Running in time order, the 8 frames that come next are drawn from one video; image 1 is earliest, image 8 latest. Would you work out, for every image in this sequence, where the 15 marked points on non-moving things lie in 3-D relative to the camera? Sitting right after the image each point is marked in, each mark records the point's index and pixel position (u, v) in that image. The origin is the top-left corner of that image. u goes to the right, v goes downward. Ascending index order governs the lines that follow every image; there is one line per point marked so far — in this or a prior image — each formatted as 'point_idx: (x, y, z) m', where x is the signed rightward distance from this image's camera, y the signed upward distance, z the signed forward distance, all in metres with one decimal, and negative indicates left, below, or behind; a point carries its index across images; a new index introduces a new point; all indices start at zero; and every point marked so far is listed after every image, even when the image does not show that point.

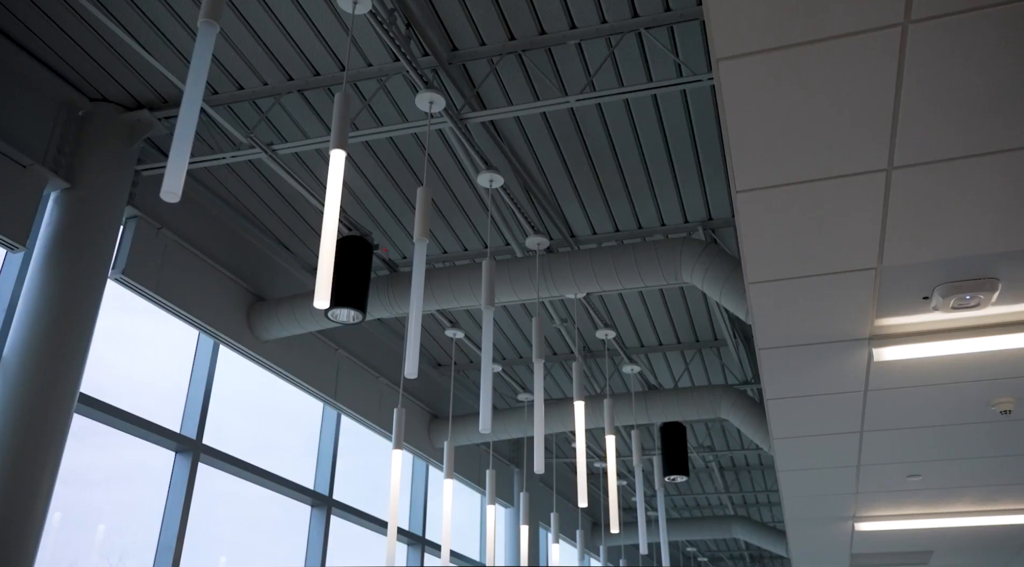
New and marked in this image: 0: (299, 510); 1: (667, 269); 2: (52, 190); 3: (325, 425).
0: (-1.9, -2.0, +8.1) m
1: (+1.1, +0.1, +6.2) m
2: (-2.9, +0.6, +5.7) m
3: (-1.7, -1.3, +8.5) m
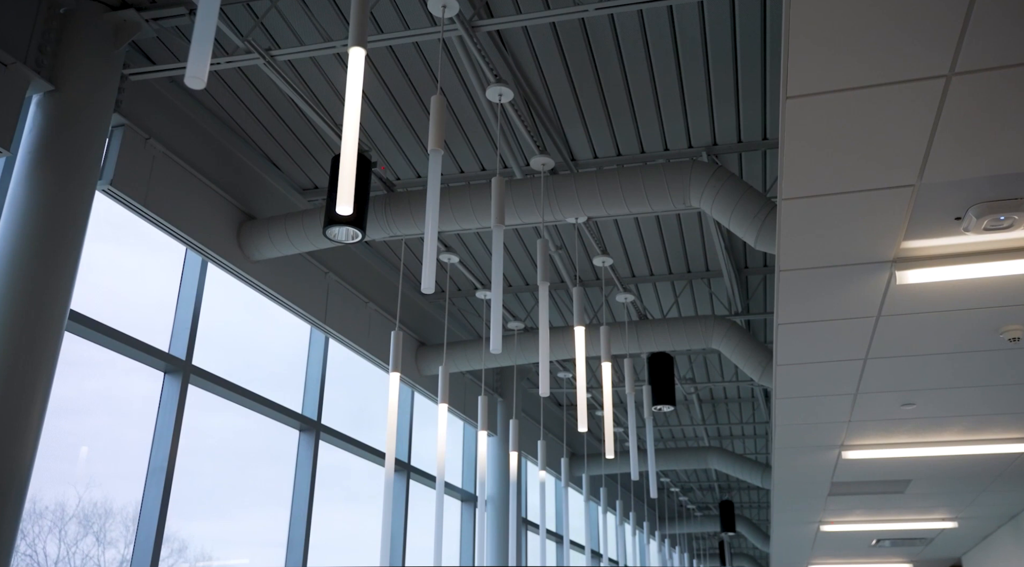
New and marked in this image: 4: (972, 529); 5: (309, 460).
0: (-2.0, -1.3, +8.0) m
1: (+1.1, +0.6, +6.1) m
2: (-2.8, +1.1, +5.4) m
3: (-1.8, -0.6, +8.3) m
4: (+5.7, -3.0, +11.4) m
5: (-1.8, -1.5, +8.0) m
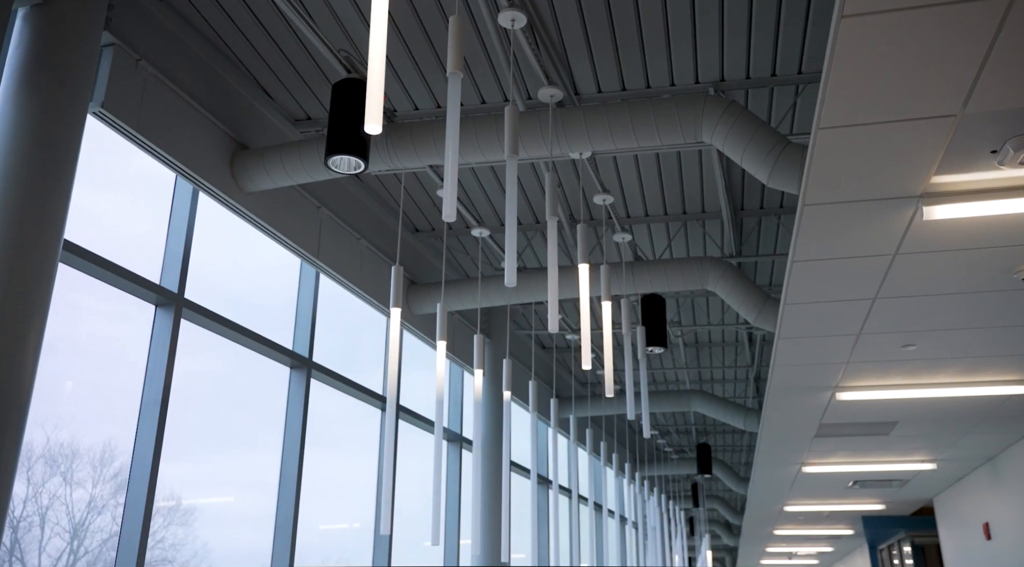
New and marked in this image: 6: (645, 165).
0: (-2.0, -0.8, +7.9) m
1: (+1.1, +1.0, +6.0) m
2: (-2.7, +1.5, +5.1) m
3: (-1.9, 0.0, +8.2) m
4: (+5.6, -2.4, +11.6) m
5: (-1.8, -1.0, +7.9) m
6: (+1.1, +1.0, +7.8) m
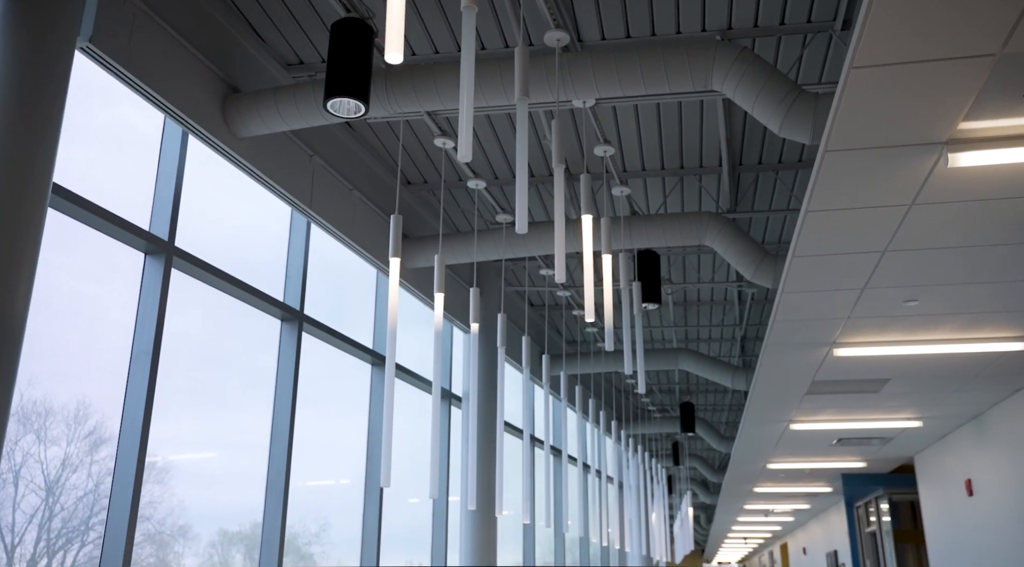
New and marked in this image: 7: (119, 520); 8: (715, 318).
0: (-2.0, -0.3, +7.7) m
1: (+1.2, +1.3, +5.8) m
2: (-2.7, +1.8, +4.8) m
3: (-1.9, +0.4, +8.0) m
4: (+5.4, -1.9, +11.7) m
5: (-1.9, -0.6, +7.8) m
6: (+1.1, +1.4, +7.7) m
7: (-2.5, -1.5, +5.8) m
8: (+2.9, -0.5, +13.2) m
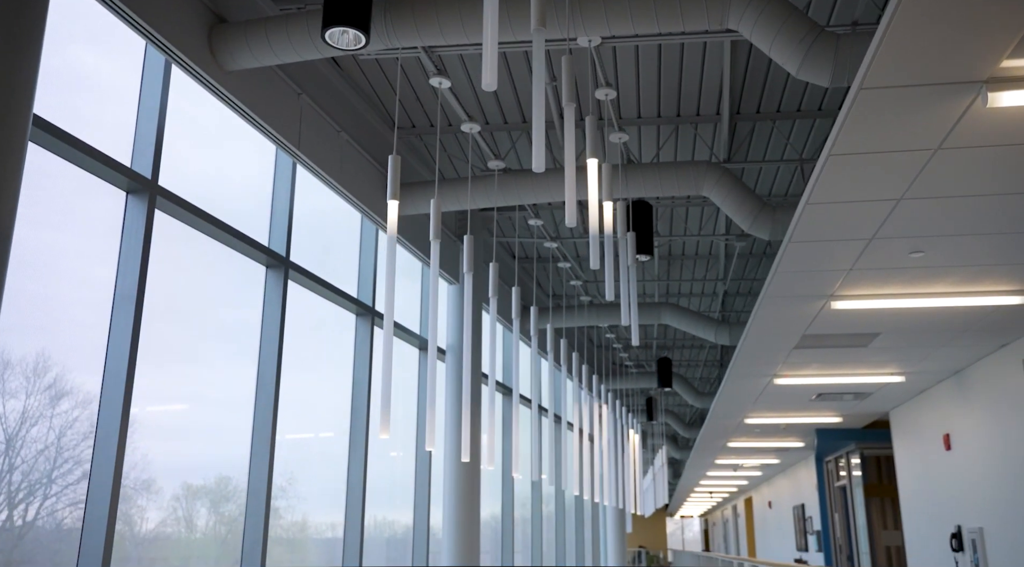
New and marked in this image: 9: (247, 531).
0: (-2.1, +0.1, +7.4) m
1: (+1.2, +1.7, +5.6) m
2: (-2.6, +2.2, +4.4) m
3: (-1.9, +0.9, +7.6) m
4: (+5.2, -1.3, +11.8) m
5: (-1.9, -0.1, +7.5) m
6: (+1.1, +1.8, +7.4) m
7: (-2.5, -1.1, +5.5) m
8: (+2.7, +0.2, +13.1) m
9: (-2.0, -1.9, +7.1) m
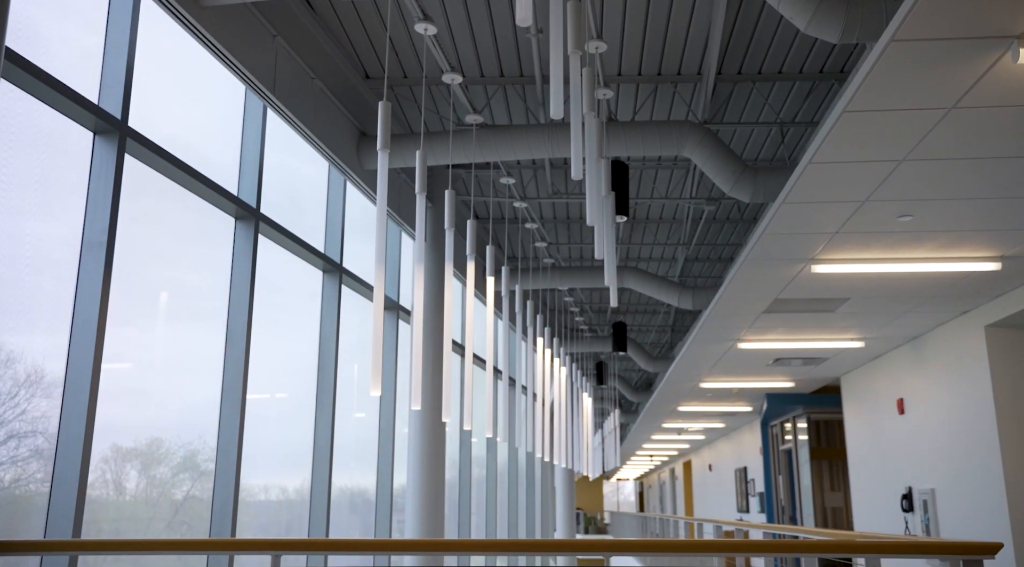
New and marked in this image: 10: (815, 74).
0: (-2.2, +0.5, +7.0) m
1: (+1.2, +1.9, +5.4) m
2: (-2.5, +2.4, +3.9) m
3: (-2.1, +1.2, +7.3) m
4: (+4.7, -0.9, +12.0) m
5: (-2.1, +0.3, +7.1) m
6: (+1.0, +2.1, +7.2) m
7: (-2.5, -0.8, +5.2) m
8: (+2.1, +0.7, +13.1) m
9: (-2.2, -1.6, +6.8) m
10: (+2.7, +1.9, +8.1) m
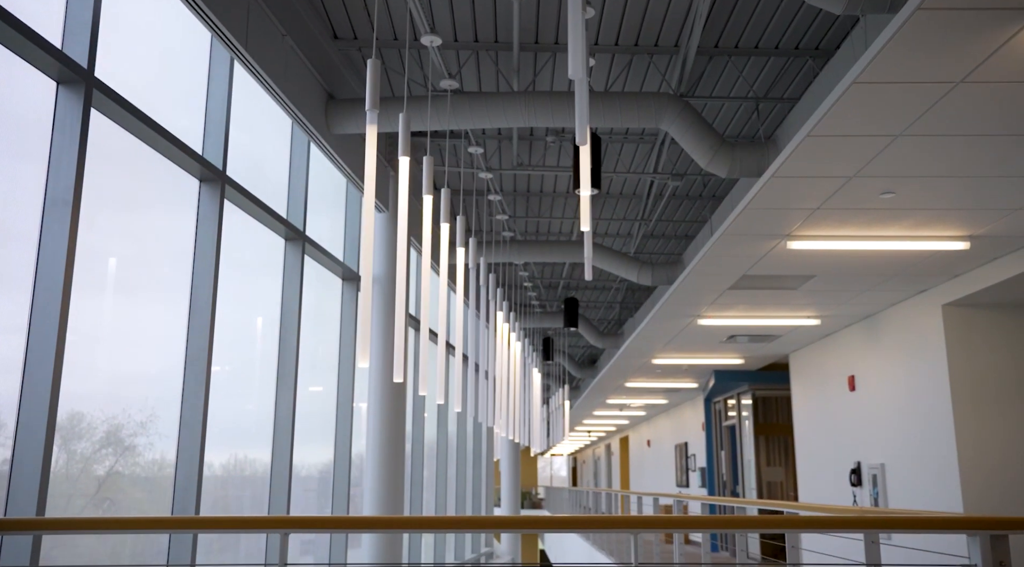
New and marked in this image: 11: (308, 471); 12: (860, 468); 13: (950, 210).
0: (-2.4, +0.7, +6.7) m
1: (+1.2, +2.1, +5.2) m
2: (-2.3, +2.6, +3.5) m
3: (-2.2, +1.5, +6.9) m
4: (+4.1, -0.6, +12.1) m
5: (-2.2, +0.5, +6.8) m
6: (+0.8, +2.4, +7.1) m
7: (-2.5, -0.6, +4.8) m
8: (+1.5, +1.0, +13.0) m
9: (-2.3, -1.3, +6.5) m
10: (+2.5, +2.1, +8.1) m
11: (-2.0, -1.8, +8.8) m
12: (+4.4, -2.3, +11.6) m
13: (+3.3, +0.6, +6.9) m
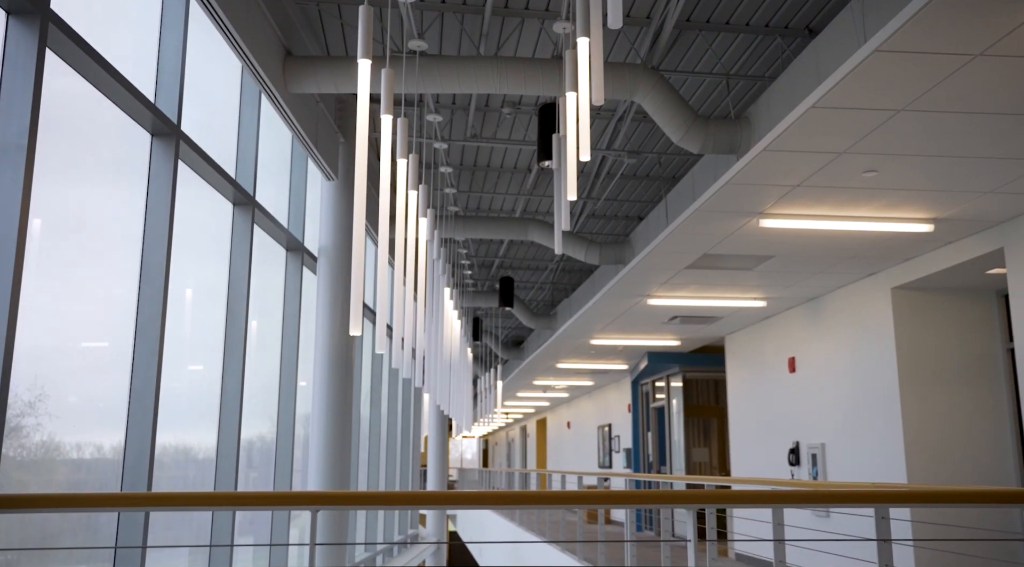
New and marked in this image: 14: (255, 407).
0: (-2.5, +1.0, +6.1) m
1: (+1.3, +2.2, +5.0) m
2: (-2.1, +2.8, +2.9) m
3: (-2.4, +1.7, +6.3) m
4: (+3.4, -0.3, +12.2) m
5: (-2.3, +0.8, +6.2) m
6: (+0.7, +2.6, +6.8) m
7: (-2.5, -0.4, +4.3) m
8: (+0.7, +1.3, +12.8) m
9: (-2.5, -1.1, +5.9) m
10: (+2.2, +2.3, +8.0) m
11: (-2.4, -1.5, +8.4) m
12: (+3.7, -2.1, +11.7) m
13: (+3.2, +0.7, +6.9) m
14: (-2.3, -1.2, +8.5) m
